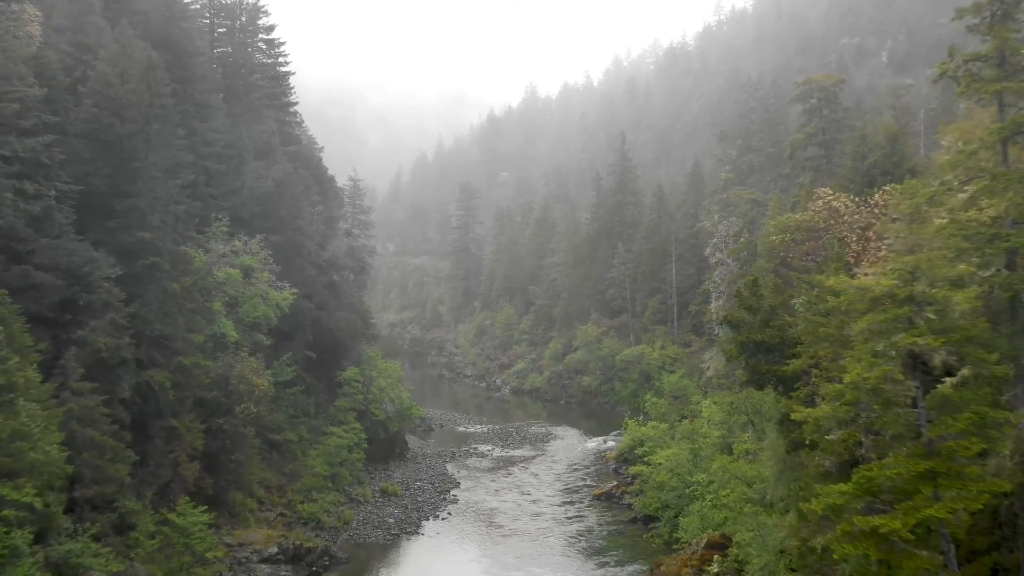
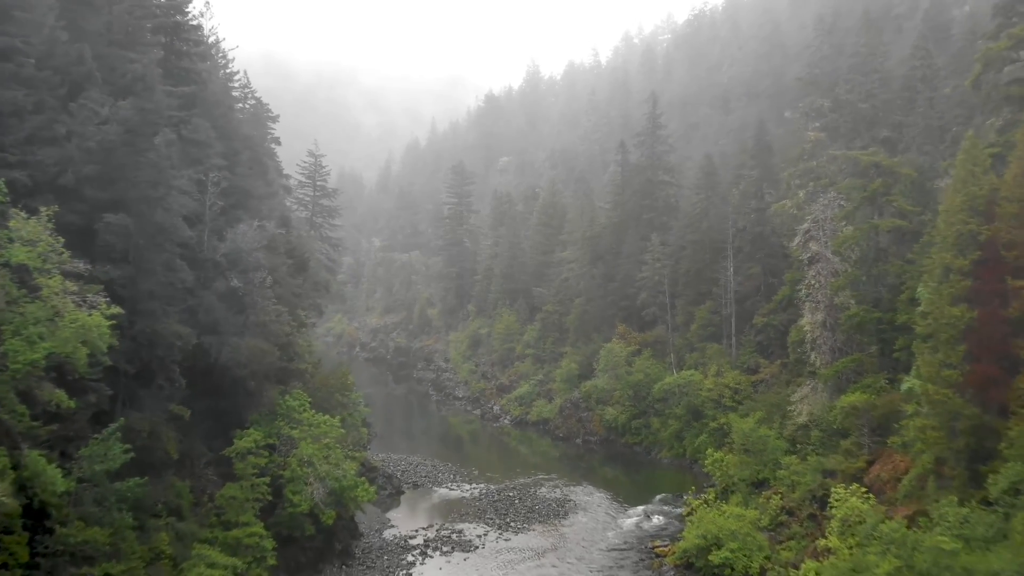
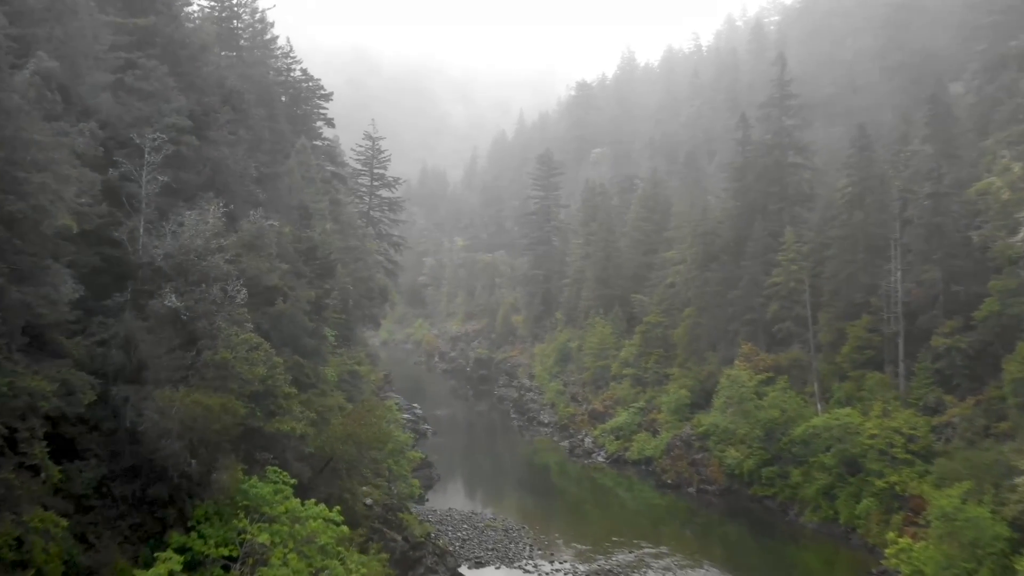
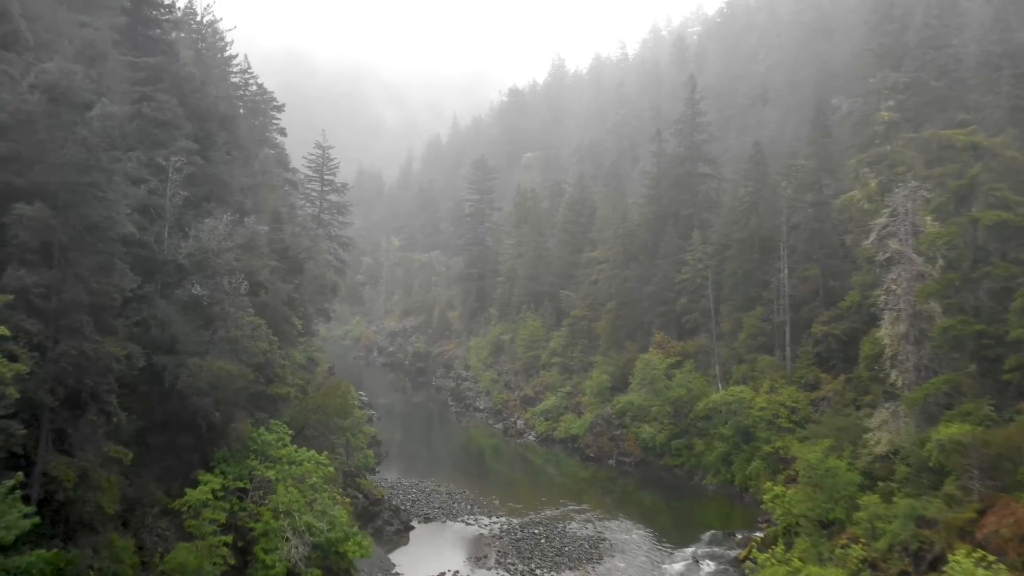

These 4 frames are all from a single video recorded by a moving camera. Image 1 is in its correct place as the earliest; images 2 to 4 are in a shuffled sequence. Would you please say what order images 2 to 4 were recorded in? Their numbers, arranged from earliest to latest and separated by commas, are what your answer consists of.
2, 4, 3
